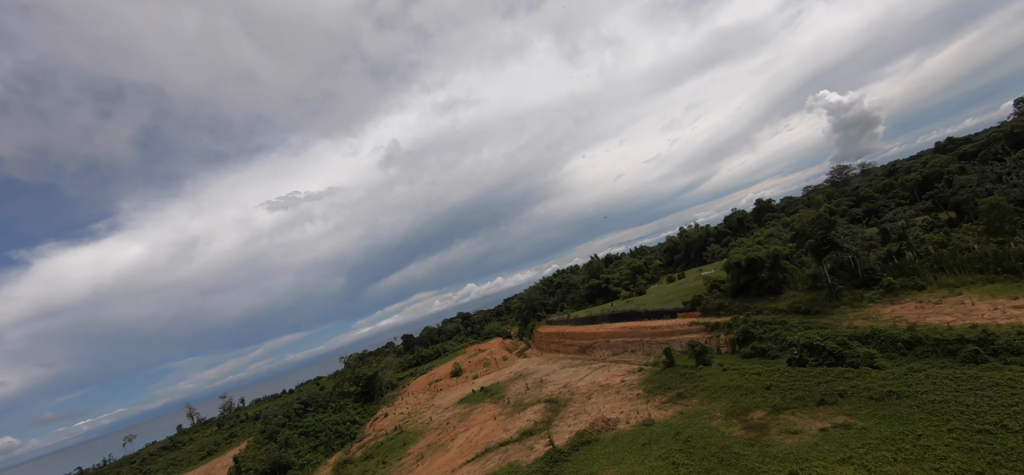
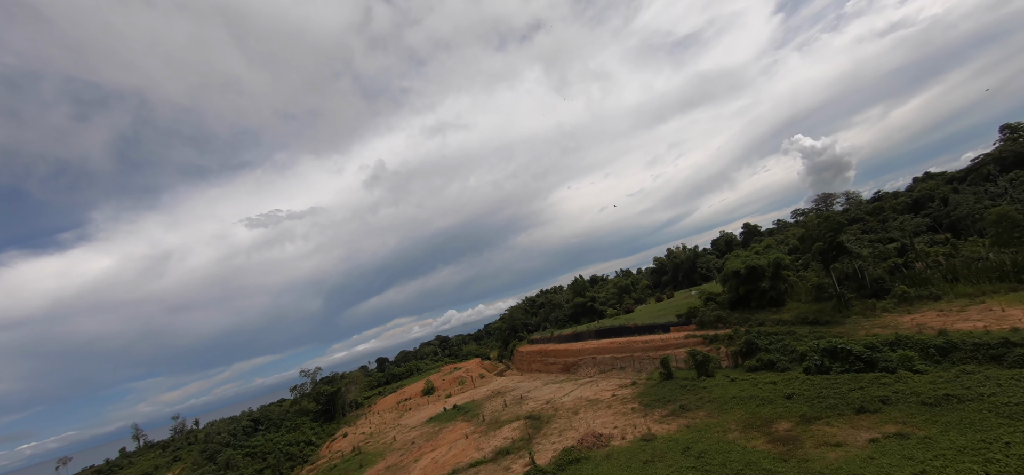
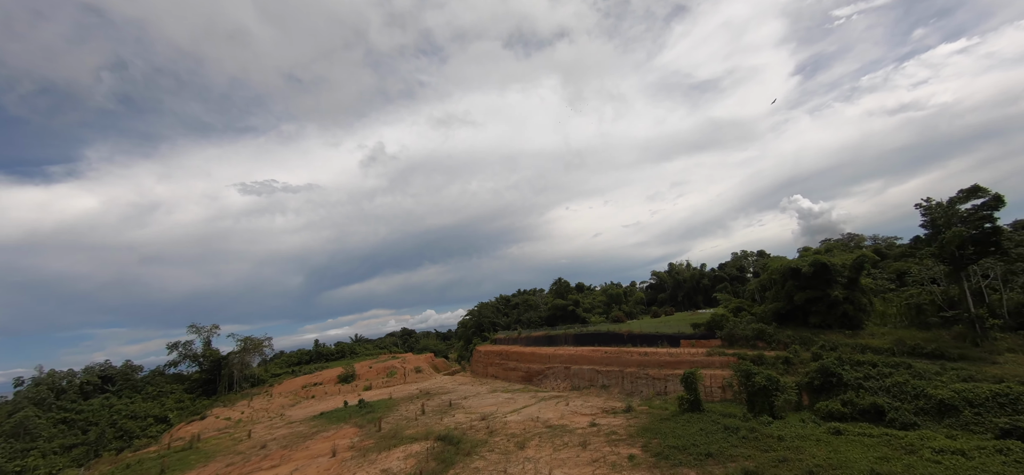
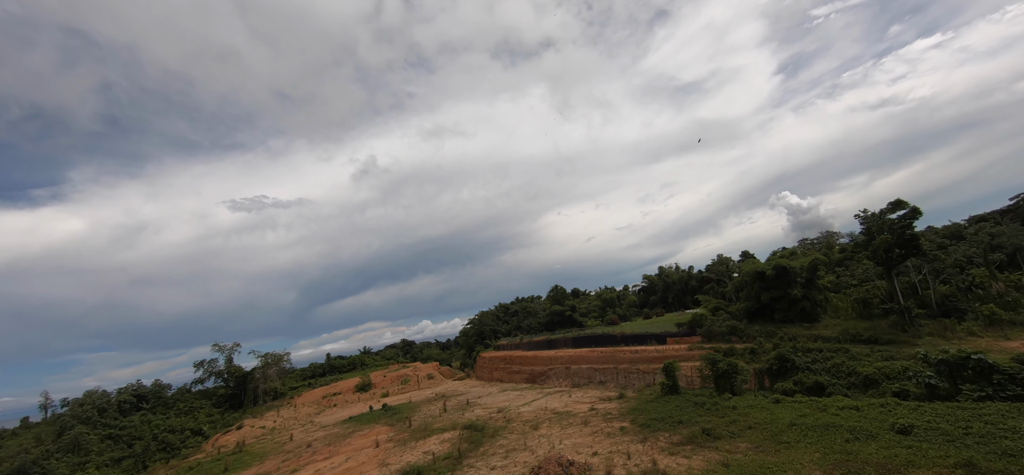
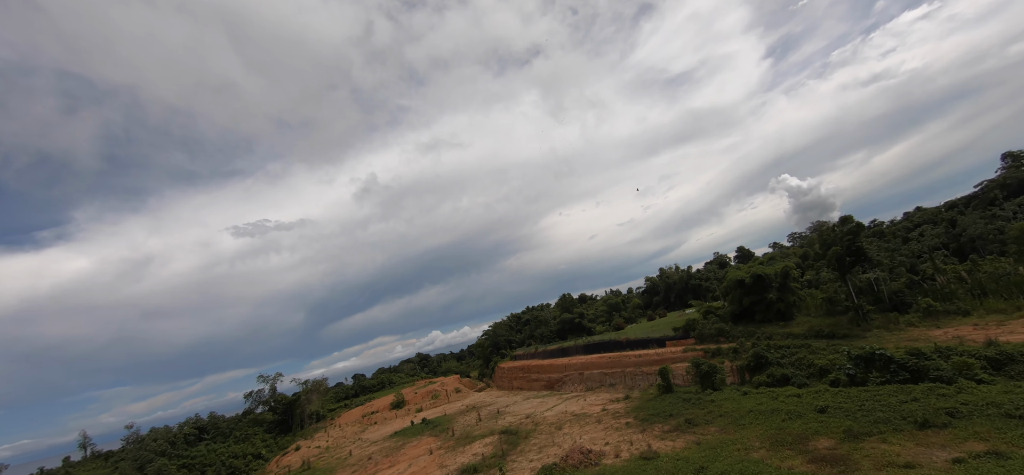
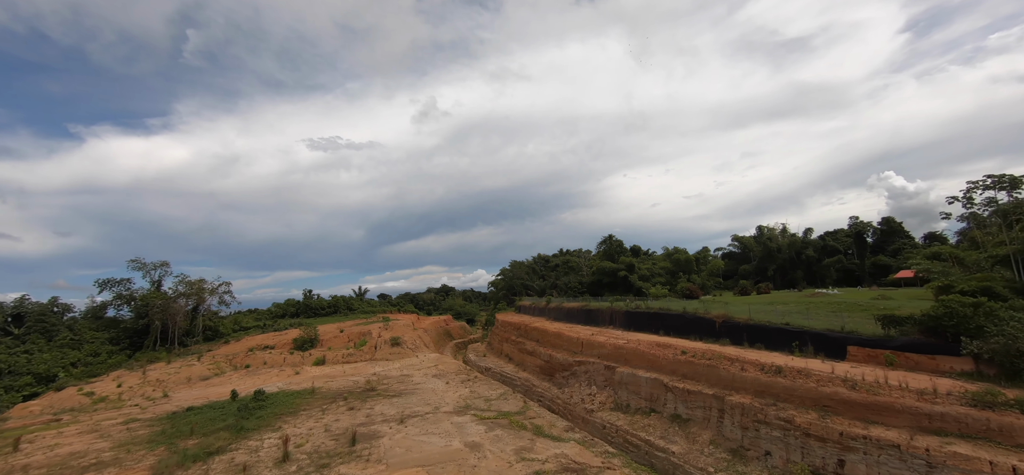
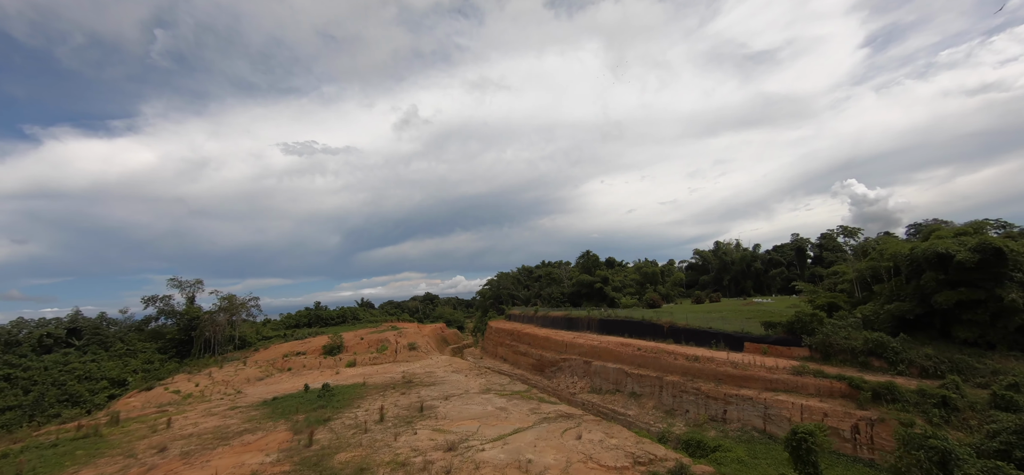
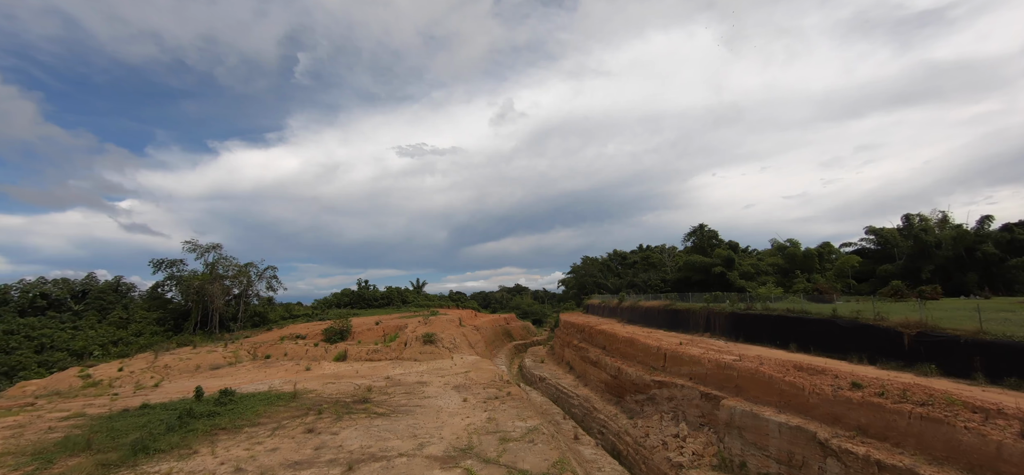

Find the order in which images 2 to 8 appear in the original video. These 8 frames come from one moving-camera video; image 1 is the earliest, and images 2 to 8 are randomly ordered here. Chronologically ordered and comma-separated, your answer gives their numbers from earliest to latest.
2, 5, 4, 3, 7, 6, 8
